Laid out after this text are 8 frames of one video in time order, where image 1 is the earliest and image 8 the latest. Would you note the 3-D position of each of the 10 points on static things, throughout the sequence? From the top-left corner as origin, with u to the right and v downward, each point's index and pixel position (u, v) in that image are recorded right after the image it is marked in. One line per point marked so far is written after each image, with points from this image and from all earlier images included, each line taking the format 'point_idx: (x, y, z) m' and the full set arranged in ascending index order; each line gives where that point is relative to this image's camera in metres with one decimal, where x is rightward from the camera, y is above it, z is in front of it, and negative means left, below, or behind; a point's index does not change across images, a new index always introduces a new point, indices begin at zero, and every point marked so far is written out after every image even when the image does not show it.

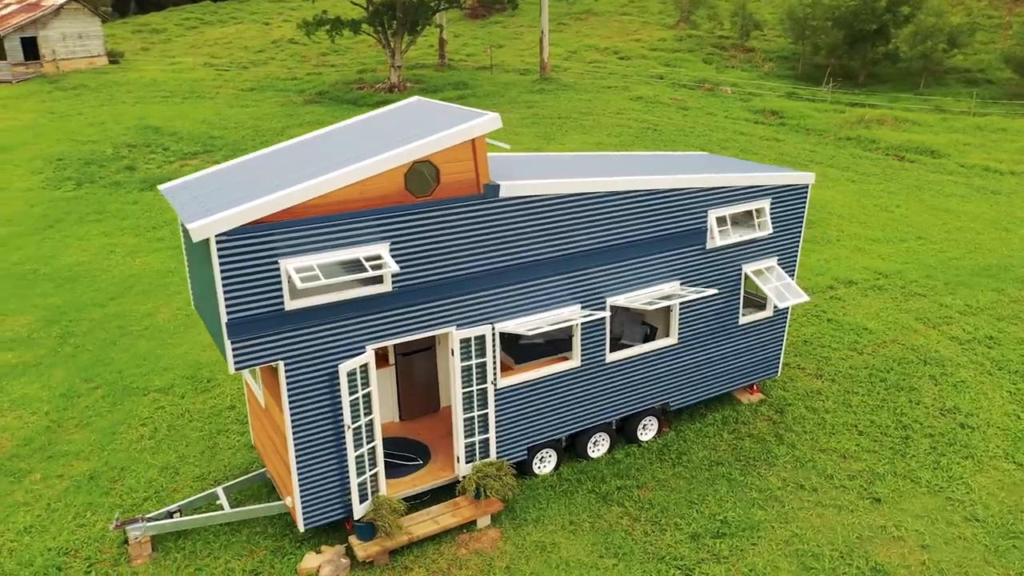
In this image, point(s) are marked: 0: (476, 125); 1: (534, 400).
0: (-0.5, +1.8, +7.9) m
1: (+0.2, -1.4, +9.3) m
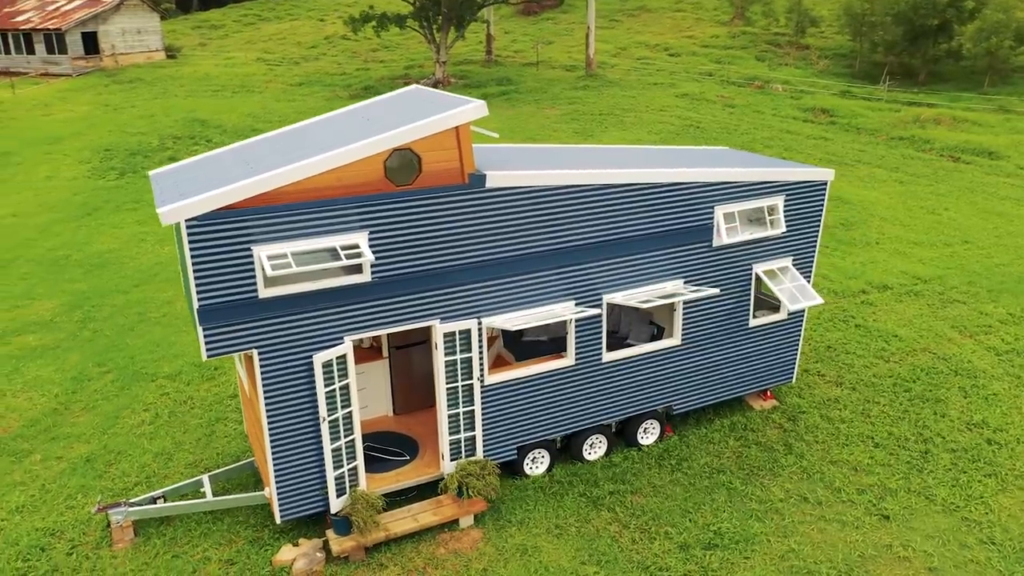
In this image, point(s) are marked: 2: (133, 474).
0: (-0.6, +1.8, +7.6) m
1: (+0.1, -1.3, +9.0) m
2: (-5.0, -2.5, +9.7) m
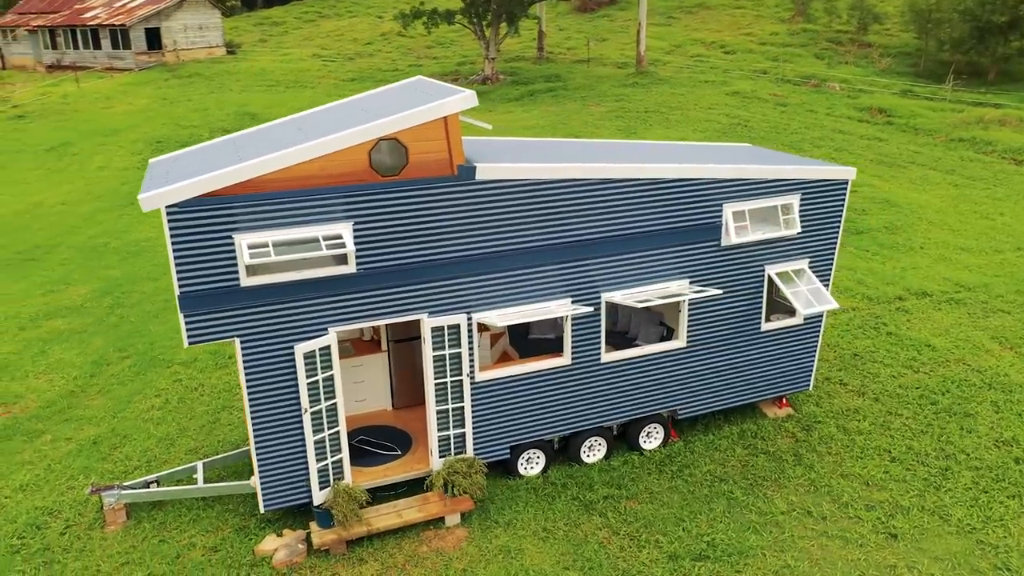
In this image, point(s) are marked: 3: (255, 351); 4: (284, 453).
0: (-0.7, +1.9, +7.5) m
1: (0.0, -1.3, +8.8) m
2: (-5.1, -2.3, +9.8) m
3: (-2.6, -0.6, +7.3) m
4: (-2.4, -1.7, +7.7) m
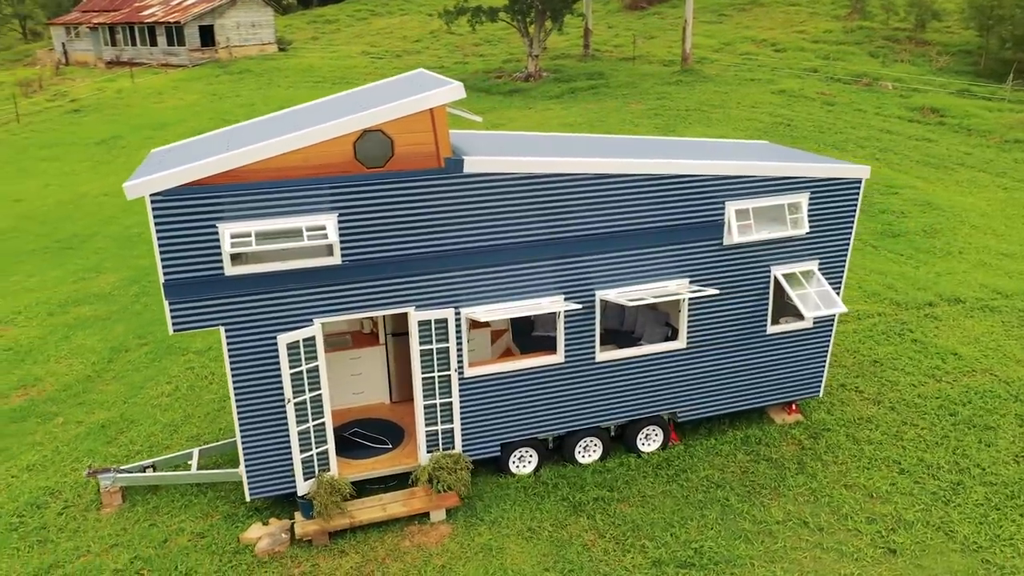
0: (-0.8, +2.0, +7.4) m
1: (-0.1, -1.2, +8.7) m
2: (-5.1, -2.1, +10.0) m
3: (-2.7, -0.5, +7.4) m
4: (-2.6, -1.6, +7.8) m
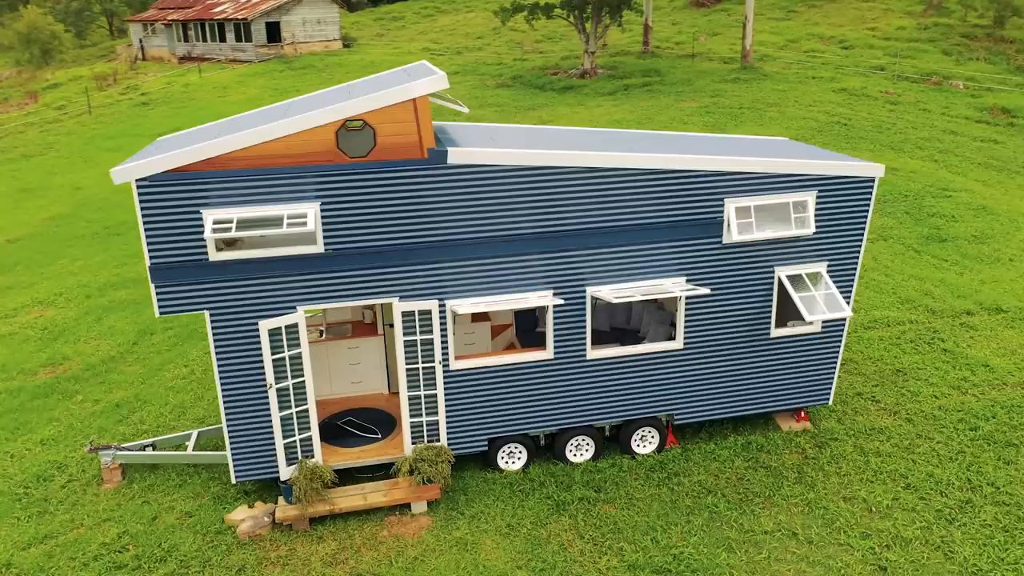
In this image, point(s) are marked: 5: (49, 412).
0: (-0.9, +2.1, +7.4) m
1: (-0.2, -1.2, +8.6) m
2: (-5.2, -1.9, +10.4) m
3: (-3.0, -0.4, +7.5) m
4: (-2.8, -1.5, +7.9) m
5: (-6.8, -1.8, +10.8) m
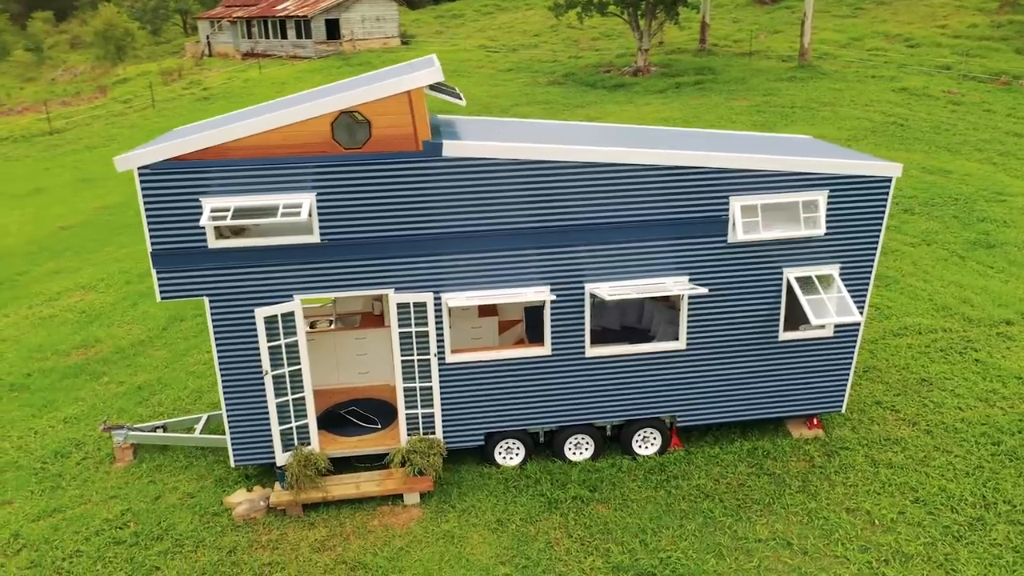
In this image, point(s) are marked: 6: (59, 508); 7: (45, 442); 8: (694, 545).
0: (-1.0, +2.1, +7.4) m
1: (-0.3, -1.1, +8.6) m
2: (-5.1, -1.7, +10.7) m
3: (-3.0, -0.2, +7.7) m
4: (-2.9, -1.4, +8.1) m
5: (-6.7, -1.6, +11.3) m
6: (-5.1, -2.5, +8.3) m
7: (-6.2, -2.0, +9.7) m
8: (+1.9, -2.6, +7.5) m
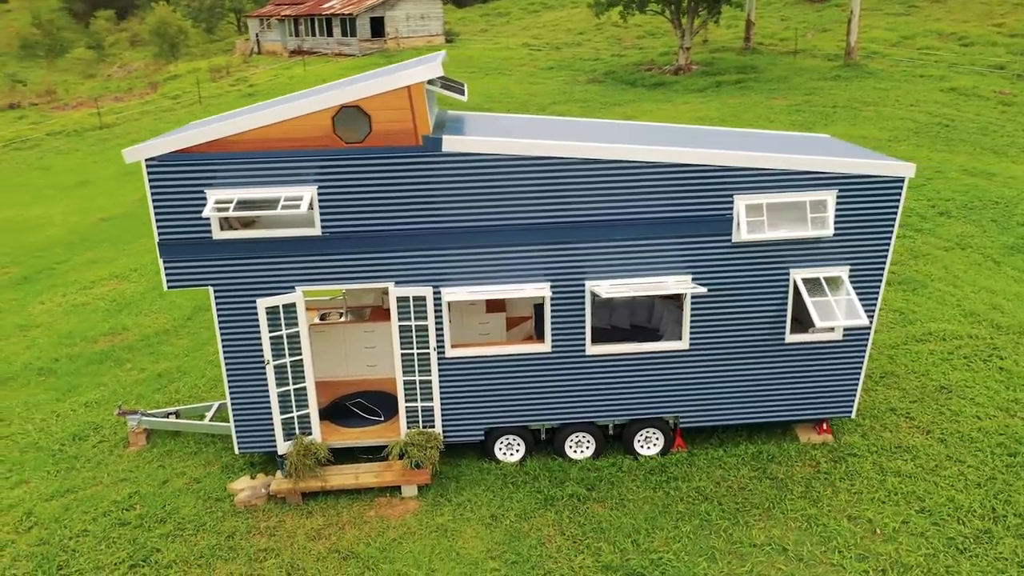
0: (-1.0, +2.2, +7.4) m
1: (-0.3, -1.0, +8.6) m
2: (-5.0, -1.6, +11.0) m
3: (-3.1, -0.1, +7.9) m
4: (-2.9, -1.3, +8.3) m
5: (-6.6, -1.4, +11.7) m
6: (-5.2, -2.3, +8.6) m
7: (-6.1, -1.9, +10.1) m
8: (+1.8, -2.6, +7.5) m
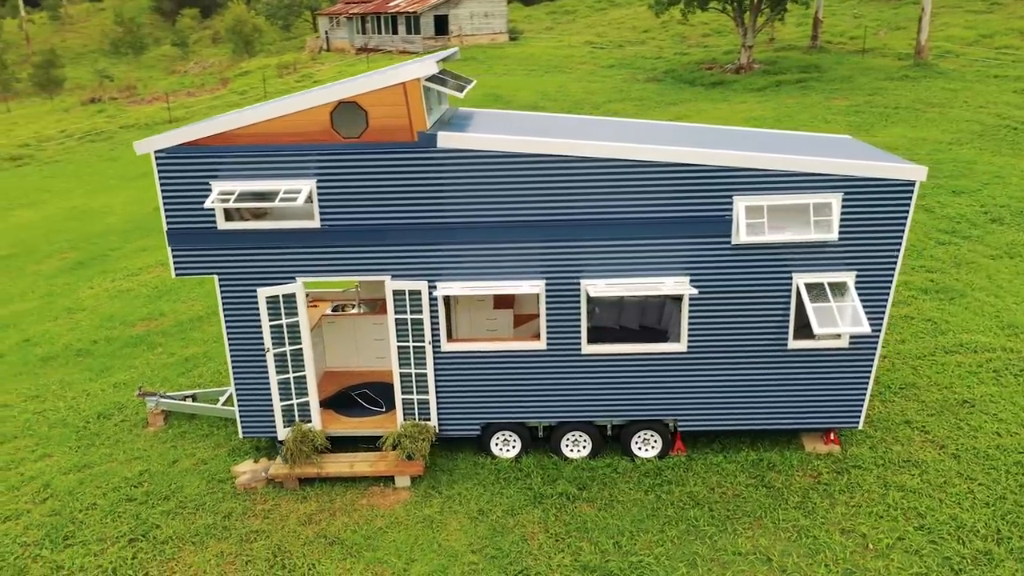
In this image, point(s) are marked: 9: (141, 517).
0: (-1.0, +2.2, +7.6) m
1: (-0.3, -1.0, +8.7) m
2: (-4.8, -1.4, +11.4) m
3: (-3.1, 0.0, +8.2) m
4: (-3.0, -1.1, +8.6) m
5: (-6.3, -1.2, +12.2) m
6: (-5.2, -2.2, +9.1) m
7: (-6.1, -1.7, +10.6) m
8: (+1.6, -2.6, +7.4) m
9: (-4.0, -2.5, +8.0) m
